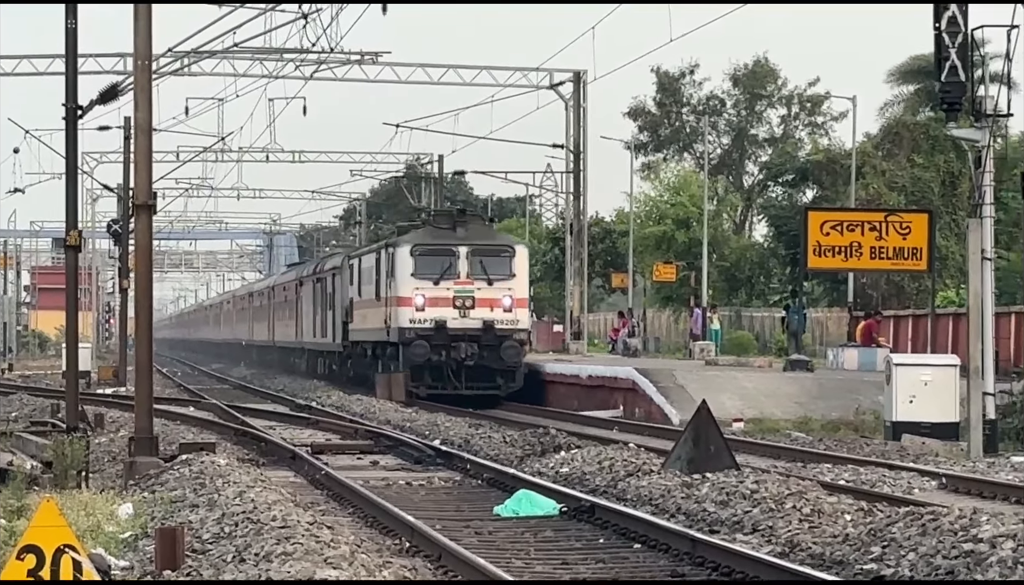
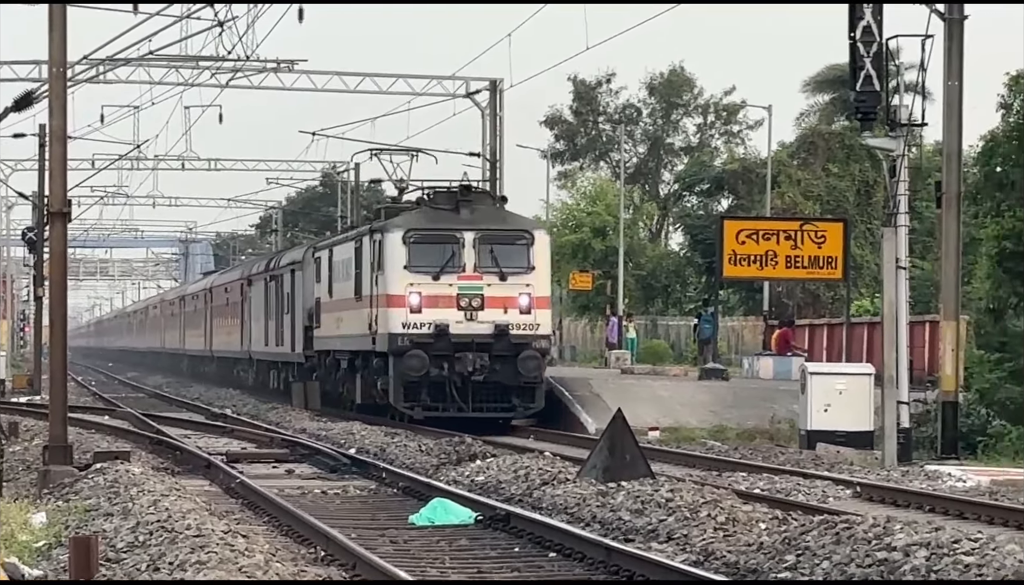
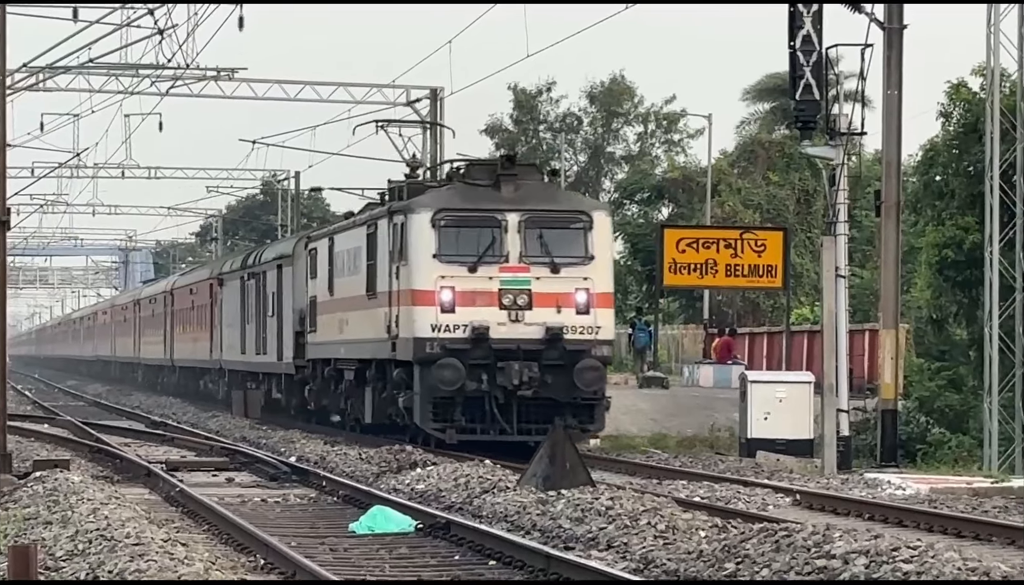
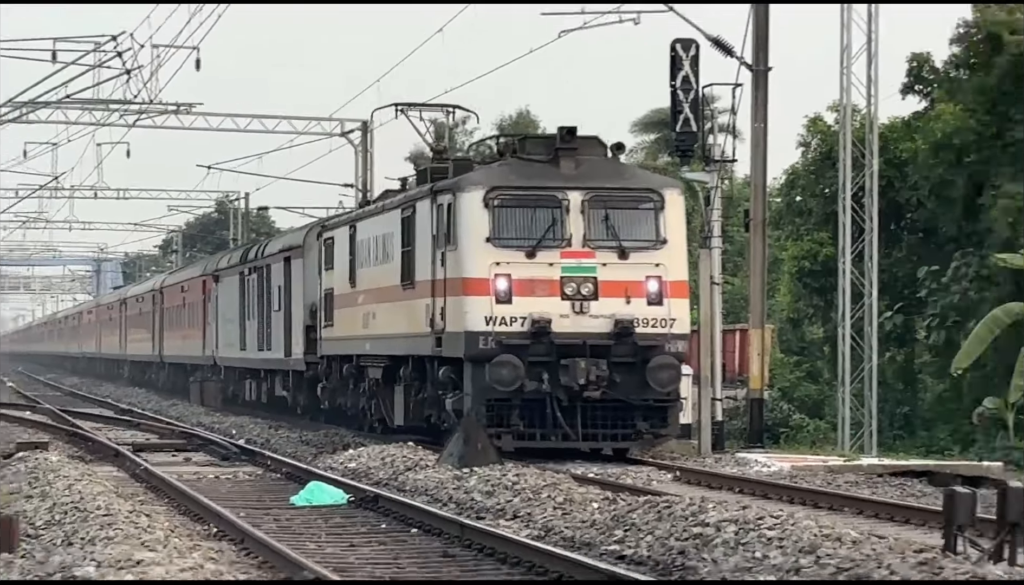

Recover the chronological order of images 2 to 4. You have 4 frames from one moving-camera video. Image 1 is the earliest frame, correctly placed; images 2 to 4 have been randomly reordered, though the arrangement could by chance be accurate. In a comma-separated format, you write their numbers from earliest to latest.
2, 3, 4
